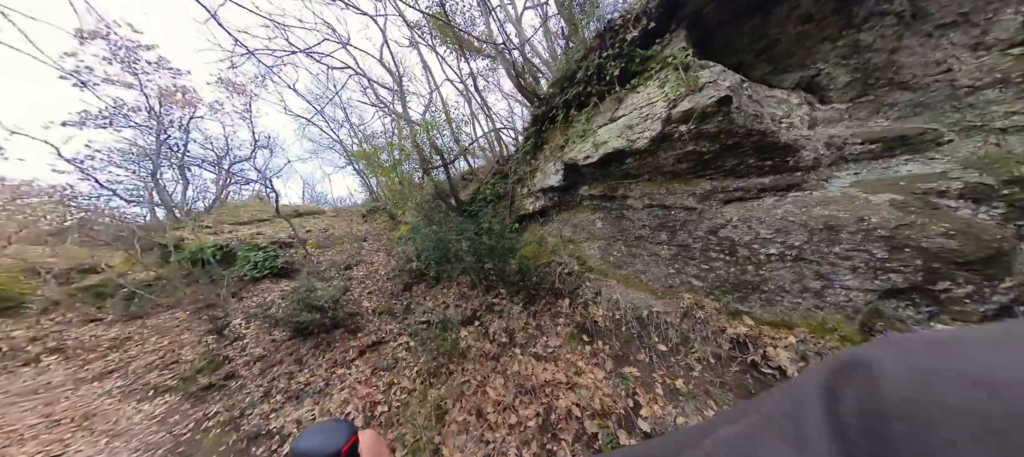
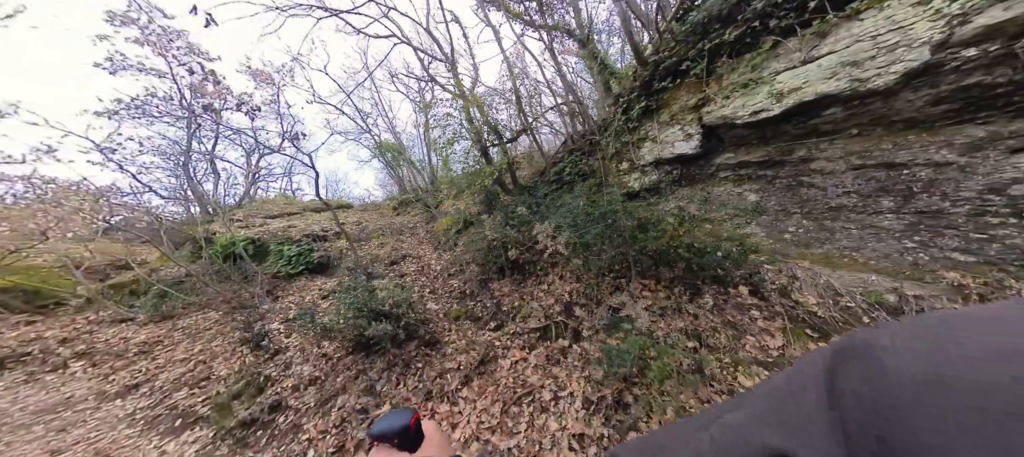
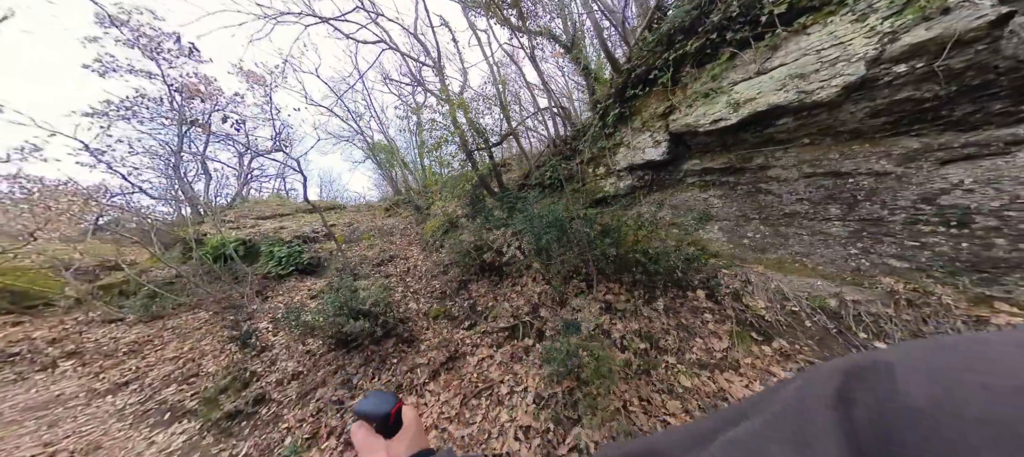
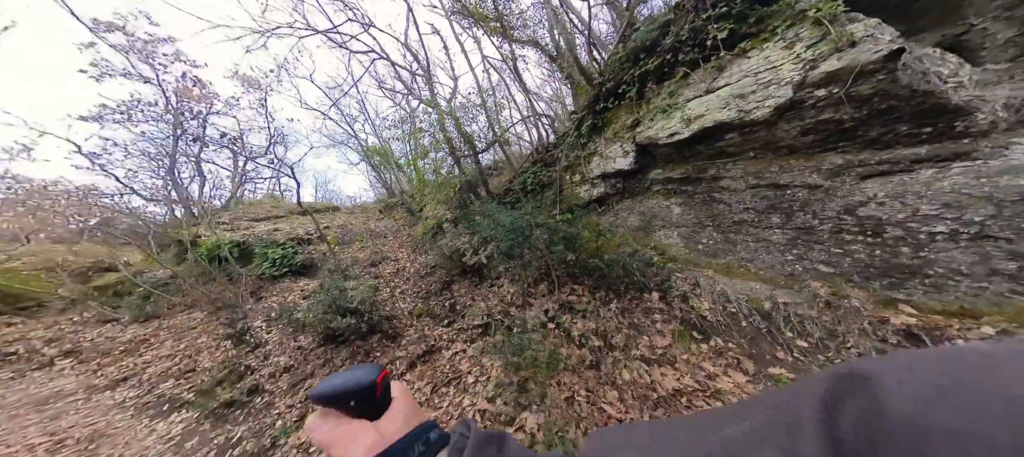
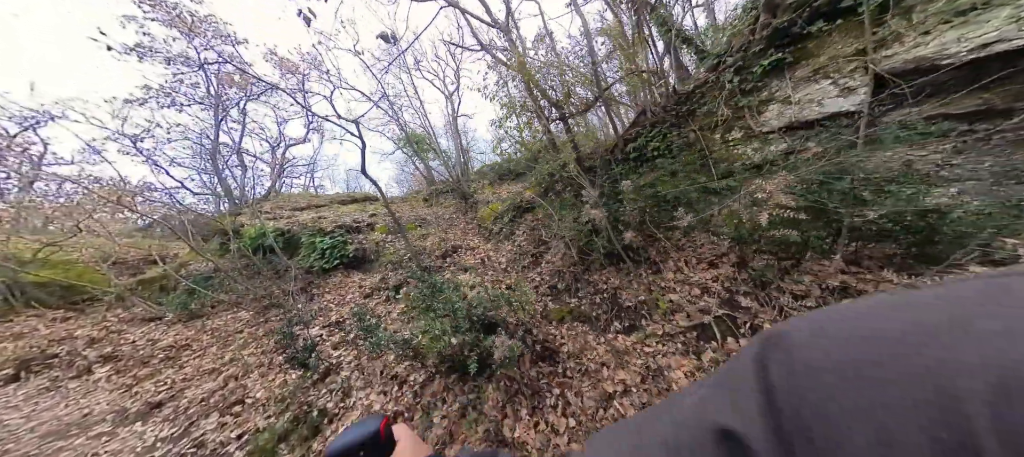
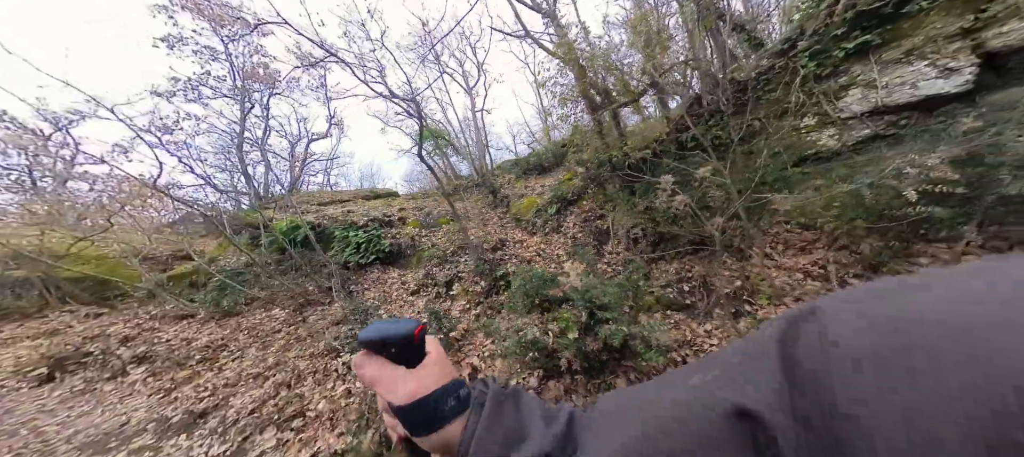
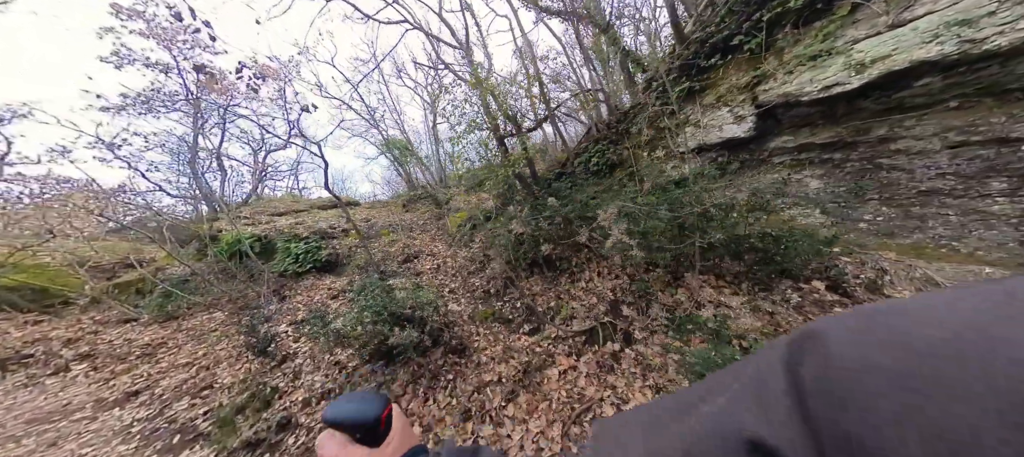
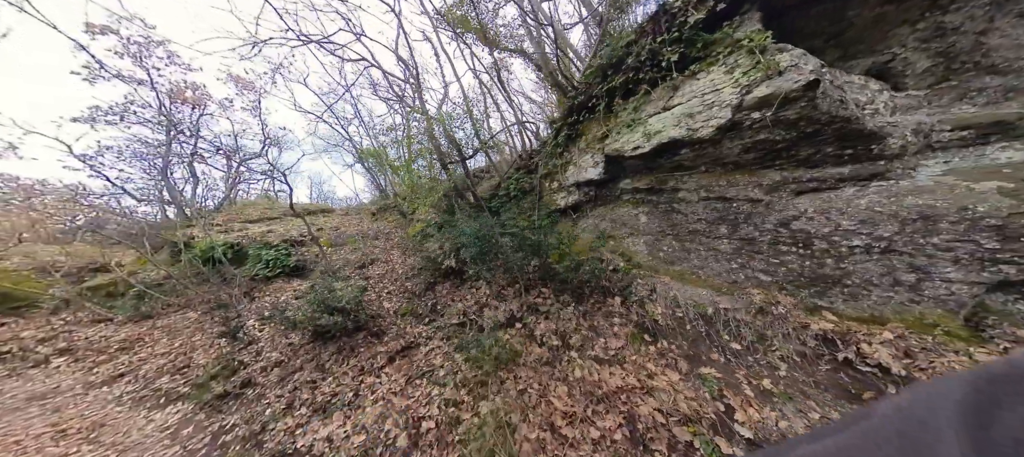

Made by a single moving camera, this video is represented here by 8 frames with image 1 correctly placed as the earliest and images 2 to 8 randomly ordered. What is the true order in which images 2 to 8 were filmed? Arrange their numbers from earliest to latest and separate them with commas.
8, 4, 3, 2, 7, 5, 6
